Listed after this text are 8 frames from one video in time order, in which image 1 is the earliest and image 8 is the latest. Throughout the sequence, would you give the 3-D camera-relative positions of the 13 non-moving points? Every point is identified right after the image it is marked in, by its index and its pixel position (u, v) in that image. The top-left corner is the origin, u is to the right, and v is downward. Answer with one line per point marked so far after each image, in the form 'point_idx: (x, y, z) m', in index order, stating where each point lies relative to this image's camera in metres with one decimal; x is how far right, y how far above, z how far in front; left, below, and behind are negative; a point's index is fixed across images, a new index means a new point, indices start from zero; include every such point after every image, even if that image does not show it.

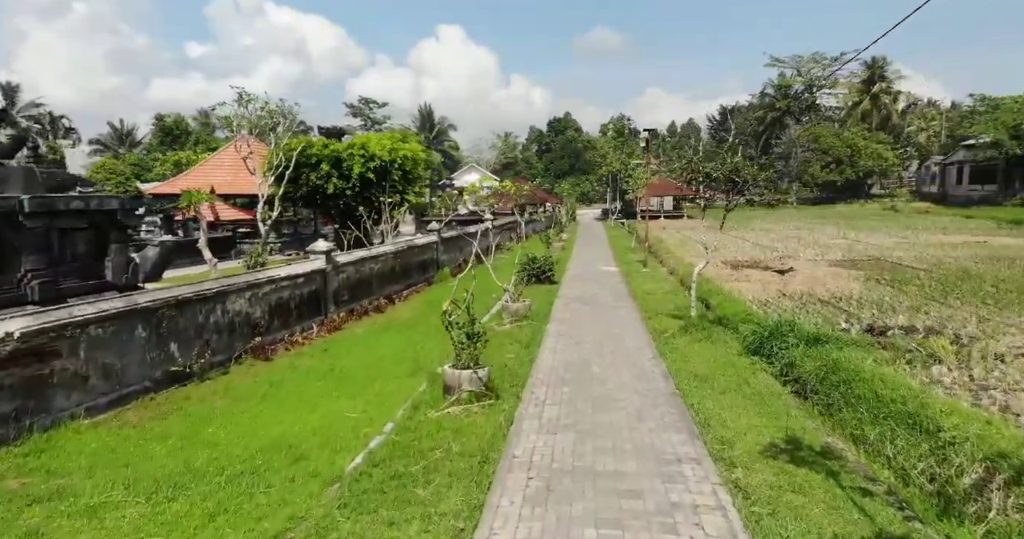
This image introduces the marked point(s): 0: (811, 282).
0: (+6.9, -0.3, +14.9) m
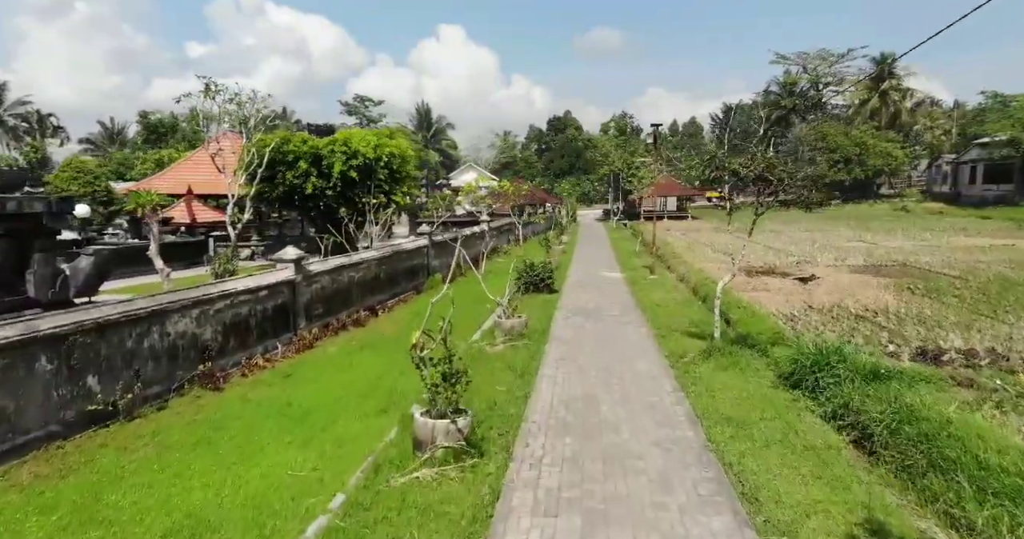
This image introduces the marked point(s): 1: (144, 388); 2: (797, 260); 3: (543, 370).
0: (+6.8, -0.5, +13.5) m
1: (-4.1, -1.3, +7.2) m
2: (+8.4, +0.2, +19.1) m
3: (+0.4, -1.2, +7.9) m
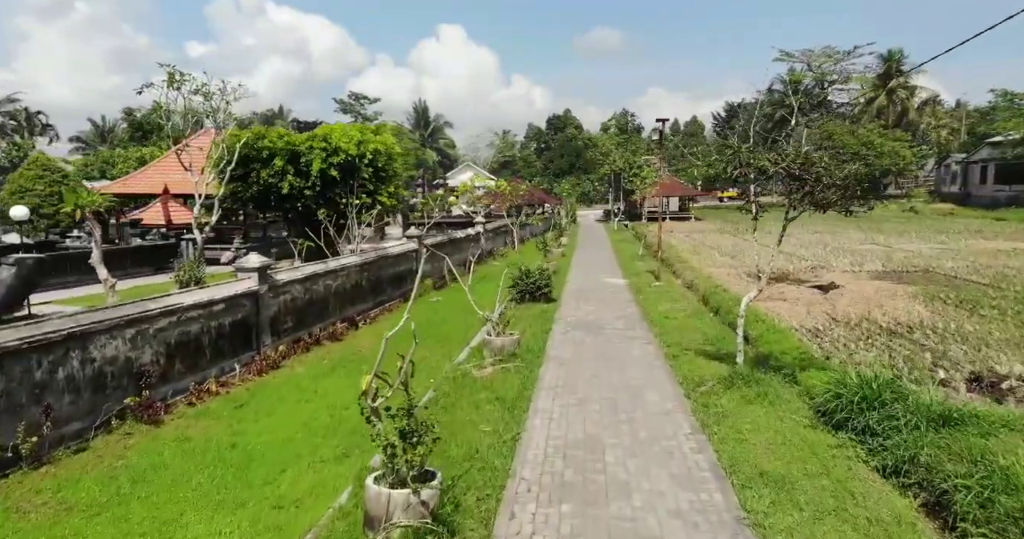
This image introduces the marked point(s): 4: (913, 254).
0: (+6.6, -0.6, +12.3) m
1: (-4.2, -1.5, +6.0) m
2: (+8.2, +0.1, +17.9) m
3: (+0.3, -1.4, +6.7) m
4: (+12.2, +0.5, +19.7) m
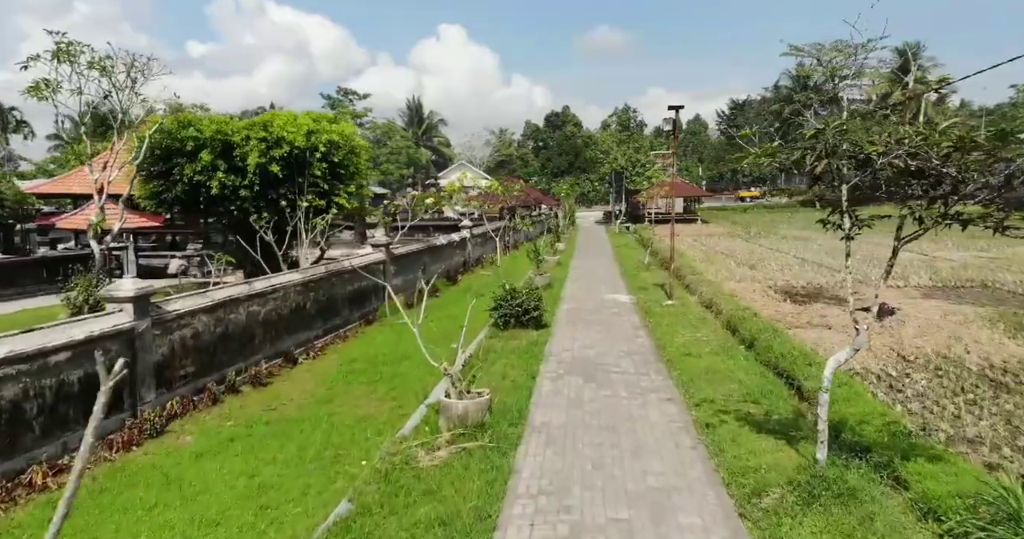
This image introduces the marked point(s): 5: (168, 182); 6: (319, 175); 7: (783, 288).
0: (+6.3, -0.9, +9.8) m
1: (-4.5, -1.8, +3.5) m
2: (+7.9, -0.2, +15.4) m
3: (-0.1, -1.7, +4.2) m
4: (+11.9, +0.1, +17.2) m
5: (-6.1, +1.5, +11.4) m
6: (-3.5, +1.7, +11.9) m
7: (+6.1, -0.4, +14.5) m
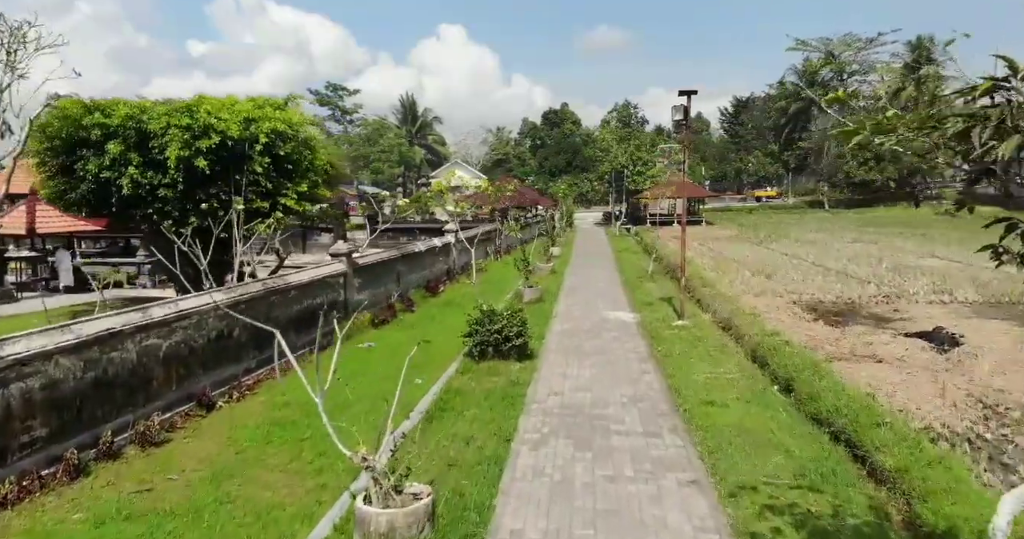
0: (+6.0, -1.2, +7.8) m
1: (-4.8, -2.0, +1.5) m
2: (+7.6, -0.5, +13.4) m
3: (-0.4, -1.9, +2.2) m
4: (+11.6, -0.1, +15.2) m
5: (-6.4, +1.3, +9.4) m
6: (-3.8, +1.5, +9.9) m
7: (+5.7, -0.7, +12.5) m
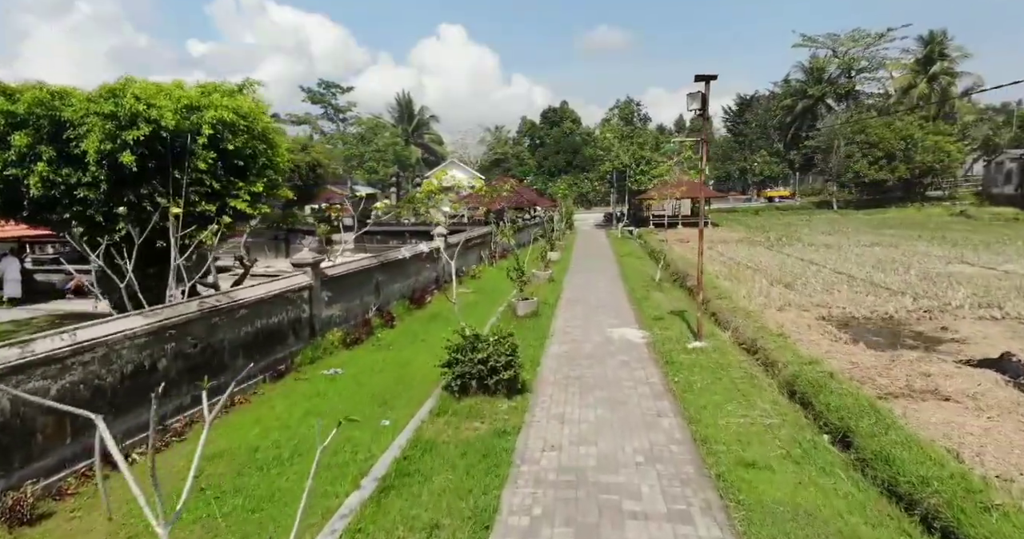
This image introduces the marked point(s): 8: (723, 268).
0: (+5.9, -1.4, +6.3) m
1: (-5.0, -2.2, 0.0) m
2: (+7.5, -0.7, +11.9) m
3: (-0.5, -2.1, +0.7) m
4: (+11.5, -0.3, +13.7) m
5: (-6.5, +1.1, +7.9) m
6: (-4.0, +1.3, +8.4) m
7: (+5.6, -0.9, +10.9) m
8: (+5.6, 0.0, +17.3) m
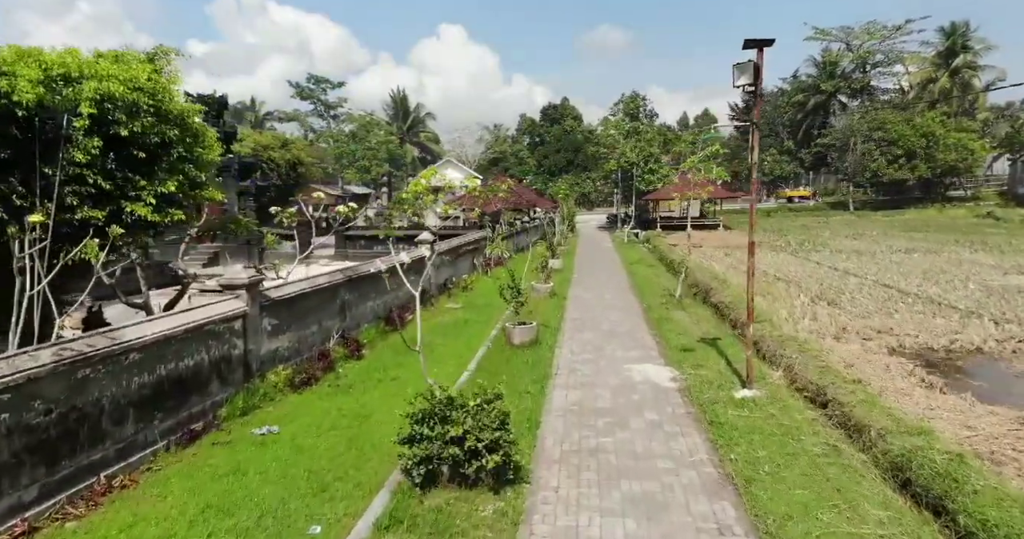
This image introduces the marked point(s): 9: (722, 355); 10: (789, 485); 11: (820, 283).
0: (+5.8, -1.7, +4.0) m
1: (-5.0, -2.5, -2.3) m
2: (+7.4, -1.0, +9.6) m
3: (-0.6, -2.4, -1.6) m
4: (+11.4, -0.6, +11.5) m
5: (-6.6, +0.8, +5.7) m
6: (-4.1, +1.0, +6.1) m
7: (+5.5, -1.1, +8.7) m
8: (+5.5, -0.2, +15.0) m
9: (+2.9, -1.2, +9.1) m
10: (+2.1, -1.7, +5.0) m
11: (+7.1, -0.3, +15.0) m
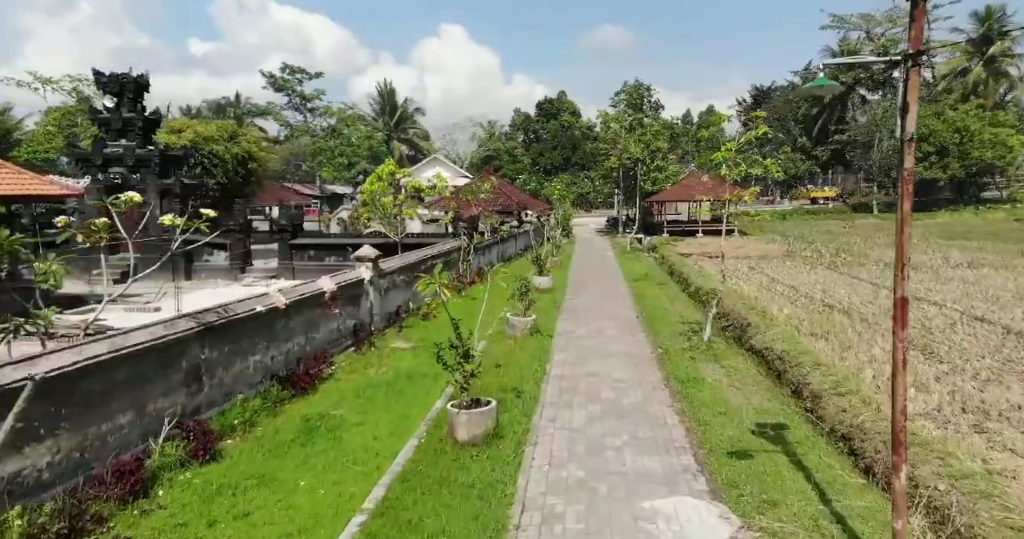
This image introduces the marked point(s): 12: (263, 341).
0: (+5.3, -2.1, +0.3) m
1: (-5.6, -2.9, -6.0) m
2: (+6.8, -1.4, +5.9) m
3: (-1.1, -2.9, -5.3) m
4: (+10.8, -1.1, +7.8) m
5: (-7.1, +0.4, +1.9) m
6: (-4.6, +0.6, +2.4) m
7: (+5.0, -1.6, +5.0) m
8: (+5.0, -0.7, +11.3) m
9: (+2.4, -1.6, +5.4) m
10: (+1.6, -2.1, +1.3) m
11: (+6.6, -0.8, +11.2) m
12: (-3.0, -0.8, +7.9) m
